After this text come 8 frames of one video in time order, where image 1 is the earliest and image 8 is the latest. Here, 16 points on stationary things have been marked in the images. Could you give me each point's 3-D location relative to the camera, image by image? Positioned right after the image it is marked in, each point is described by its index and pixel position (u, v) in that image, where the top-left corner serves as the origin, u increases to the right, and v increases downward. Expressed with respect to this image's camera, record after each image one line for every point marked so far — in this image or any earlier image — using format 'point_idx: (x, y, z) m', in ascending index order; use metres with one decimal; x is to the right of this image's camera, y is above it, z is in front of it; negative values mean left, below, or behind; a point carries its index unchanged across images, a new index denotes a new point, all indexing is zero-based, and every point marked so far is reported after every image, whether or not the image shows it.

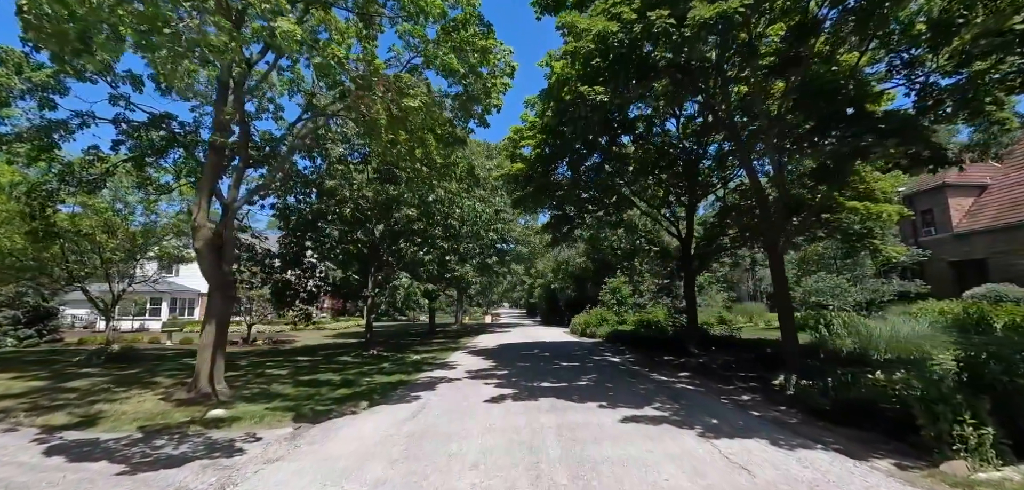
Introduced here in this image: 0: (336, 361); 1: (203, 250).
0: (-5.3, -3.5, +13.0) m
1: (-5.5, -0.1, +7.8) m
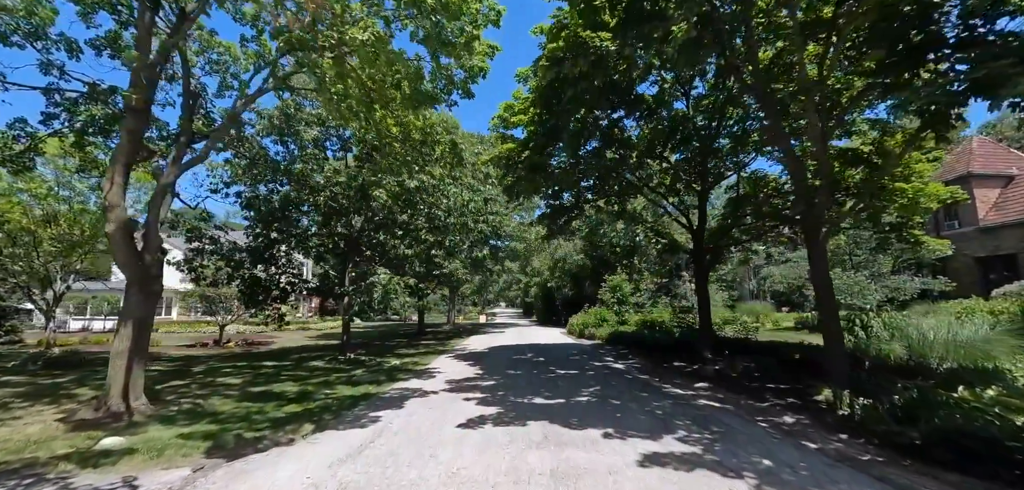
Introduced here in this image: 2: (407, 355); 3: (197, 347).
0: (-5.5, -3.2, +11.6) m
1: (-5.7, +0.1, +6.3) m
2: (-3.4, -3.6, +14.1) m
3: (-12.6, -4.1, +17.4) m
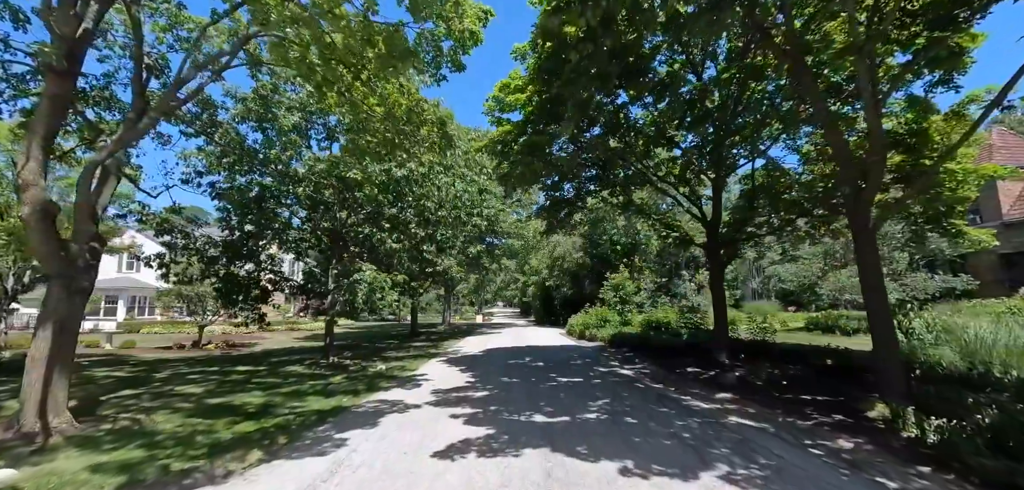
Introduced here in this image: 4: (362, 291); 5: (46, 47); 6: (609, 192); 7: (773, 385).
0: (-5.6, -3.1, +10.5) m
1: (-5.8, +0.3, +5.2) m
2: (-3.5, -3.4, +13.0) m
3: (-12.7, -3.9, +16.3) m
4: (-3.9, -1.2, +11.1) m
5: (-5.9, +2.5, +5.5) m
6: (+2.8, +1.5, +12.8) m
7: (+4.5, -2.4, +7.6) m
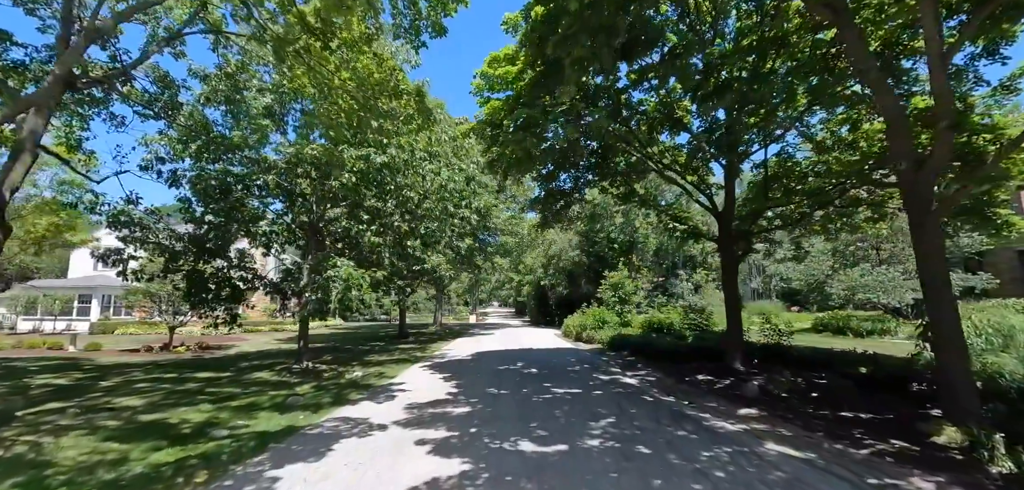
0: (-5.8, -2.9, +9.4) m
1: (-5.9, +0.5, +4.1) m
2: (-3.8, -3.2, +12.0) m
3: (-13.0, -3.8, +15.1) m
4: (-4.1, -1.1, +10.1) m
5: (-6.0, +2.7, +4.4) m
6: (+2.6, +1.7, +11.8) m
7: (+4.3, -2.3, +6.6) m
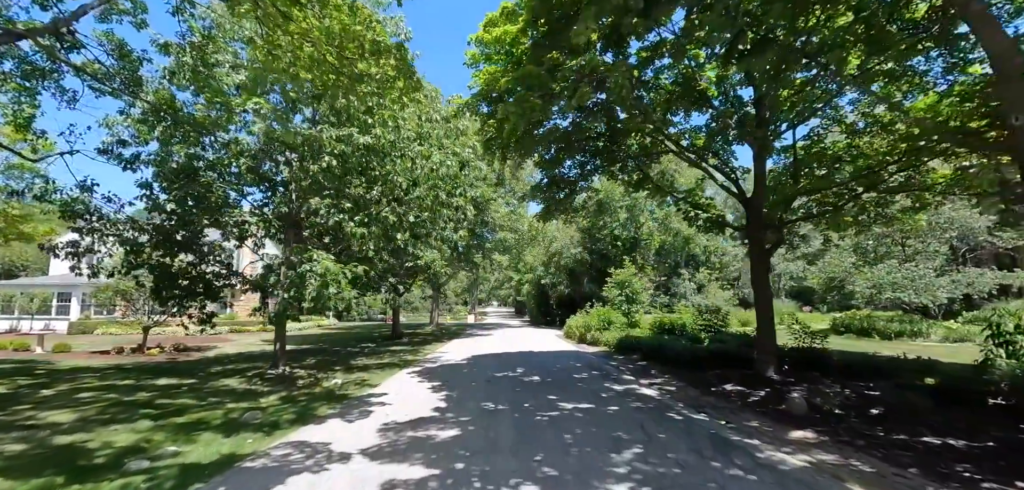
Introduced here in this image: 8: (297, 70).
0: (-5.9, -2.7, +8.3) m
1: (-5.9, +0.7, +3.0) m
2: (-3.8, -3.0, +10.8) m
3: (-13.0, -3.5, +14.0) m
4: (-4.1, -0.9, +8.9) m
5: (-6.0, +2.9, +3.3) m
6: (+2.6, +1.9, +10.7) m
7: (+4.3, -2.1, +5.4) m
8: (-3.2, +2.6, +6.5) m
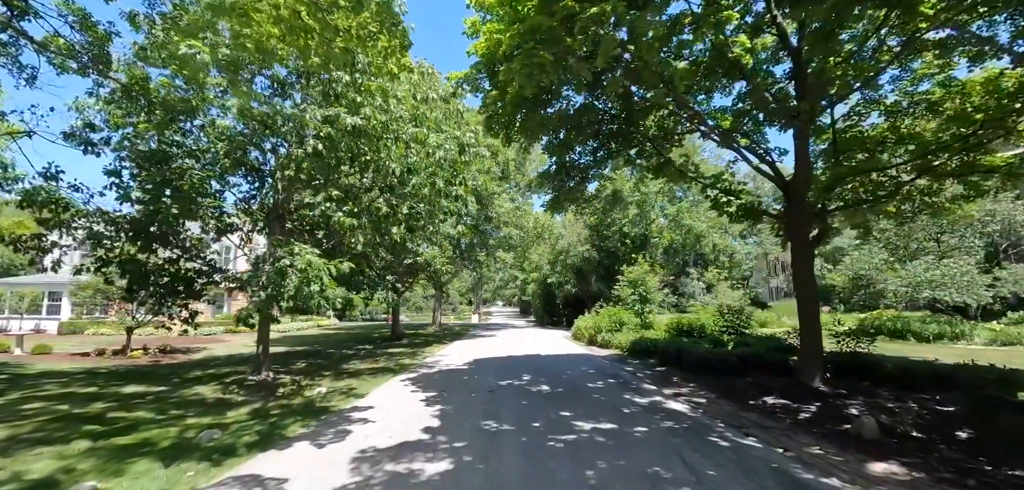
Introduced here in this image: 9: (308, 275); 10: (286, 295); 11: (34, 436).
0: (-5.8, -2.6, +7.4) m
1: (-5.9, +0.8, +2.1) m
2: (-3.7, -2.9, +9.9) m
3: (-12.8, -3.4, +13.1) m
4: (-4.0, -0.7, +8.0) m
5: (-6.0, +3.0, +2.4) m
6: (+2.7, +2.0, +9.7) m
7: (+4.4, -2.0, +4.4) m
8: (-3.1, +2.8, +5.5) m
9: (-3.5, -0.5, +7.5) m
10: (-4.0, -0.9, +7.8) m
11: (-5.7, -2.3, +5.3) m
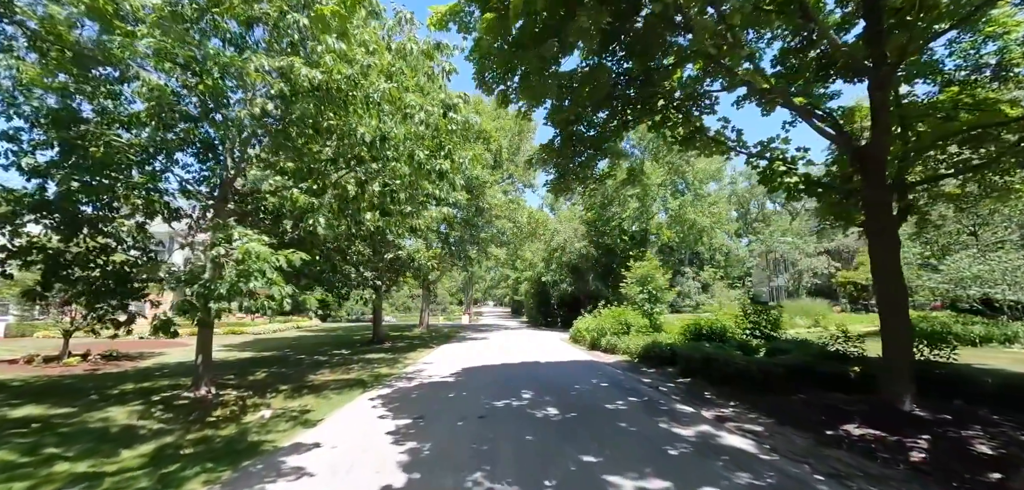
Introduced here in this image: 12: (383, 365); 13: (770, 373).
0: (-5.8, -2.3, +5.6) m
1: (-5.8, +1.0, +0.3) m
2: (-3.7, -2.7, +8.2) m
3: (-13.0, -3.1, +11.3) m
4: (-4.0, -0.5, +6.3) m
5: (-5.9, +3.2, +0.6) m
6: (+2.6, +2.2, +8.1) m
7: (+4.4, -1.7, +2.9) m
8: (-3.1, +3.0, +3.9) m
9: (-3.5, -0.3, +5.8) m
10: (-4.1, -0.7, +6.1) m
11: (-5.7, -2.0, +3.6) m
12: (-3.2, -3.0, +11.0) m
13: (+4.0, -2.0, +6.9) m
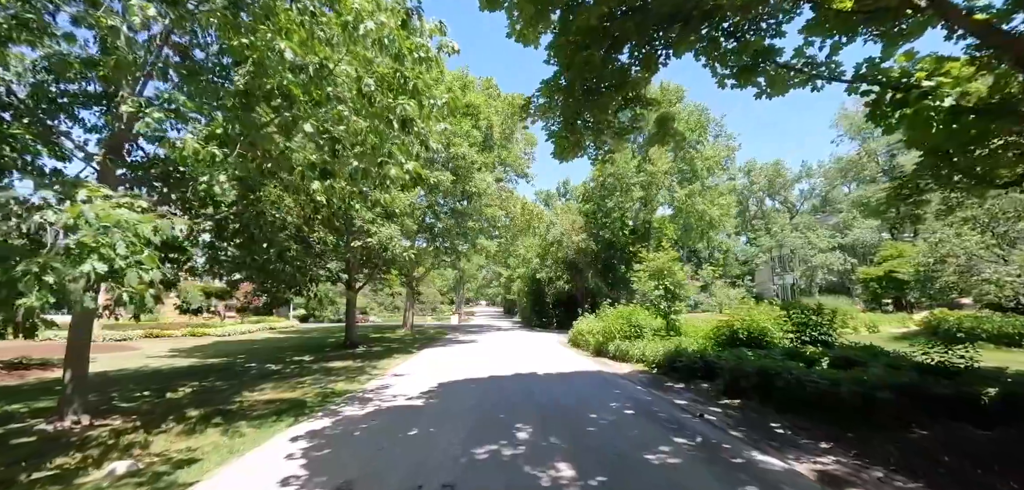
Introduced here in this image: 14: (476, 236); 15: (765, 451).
0: (-5.9, -2.0, +3.5) m
1: (-5.8, +1.4, -1.8) m
2: (-3.9, -2.3, +6.0) m
3: (-13.2, -2.8, +9.0) m
4: (-4.1, -0.1, +4.1) m
5: (-5.9, +3.6, -1.5) m
6: (+2.5, +2.6, +6.1) m
7: (+4.3, -1.4, +0.9) m
8: (-3.2, +3.3, +1.7) m
9: (-3.6, +0.1, +3.7) m
10: (-4.2, -0.3, +4.0) m
11: (-5.8, -1.7, +1.4) m
12: (-3.4, -2.7, +8.8) m
13: (+3.9, -1.6, +4.9) m
14: (-1.5, +0.4, +18.3) m
15: (+2.4, -1.9, +4.2) m
